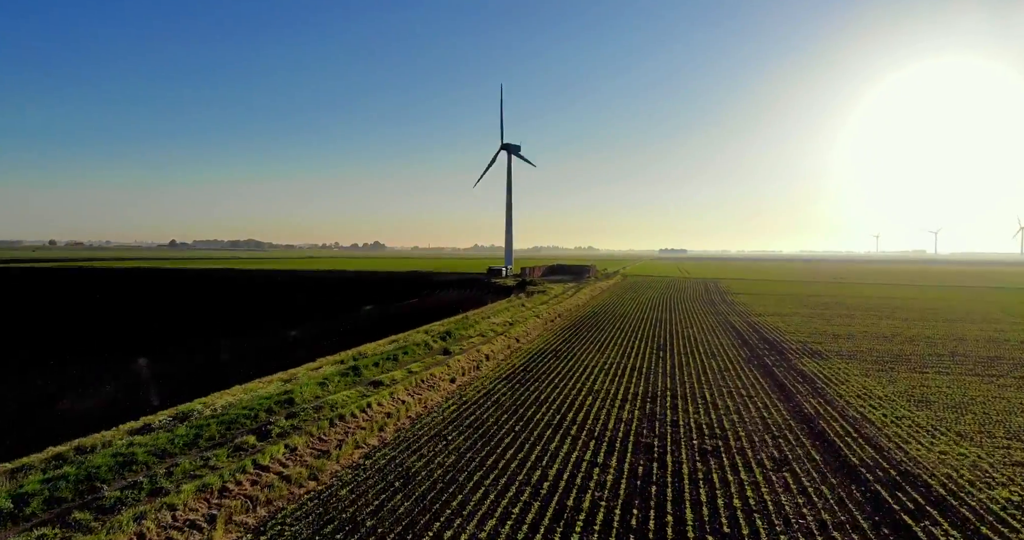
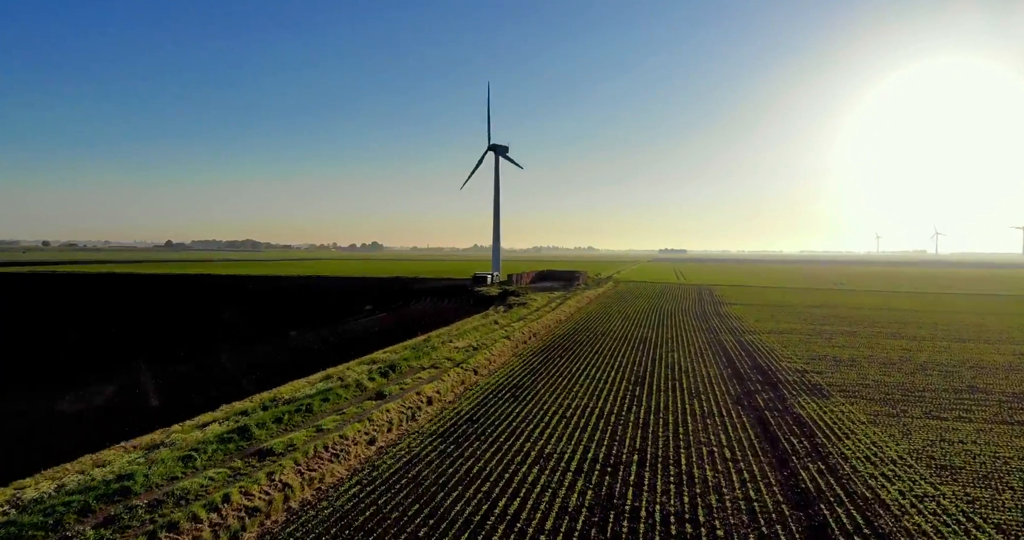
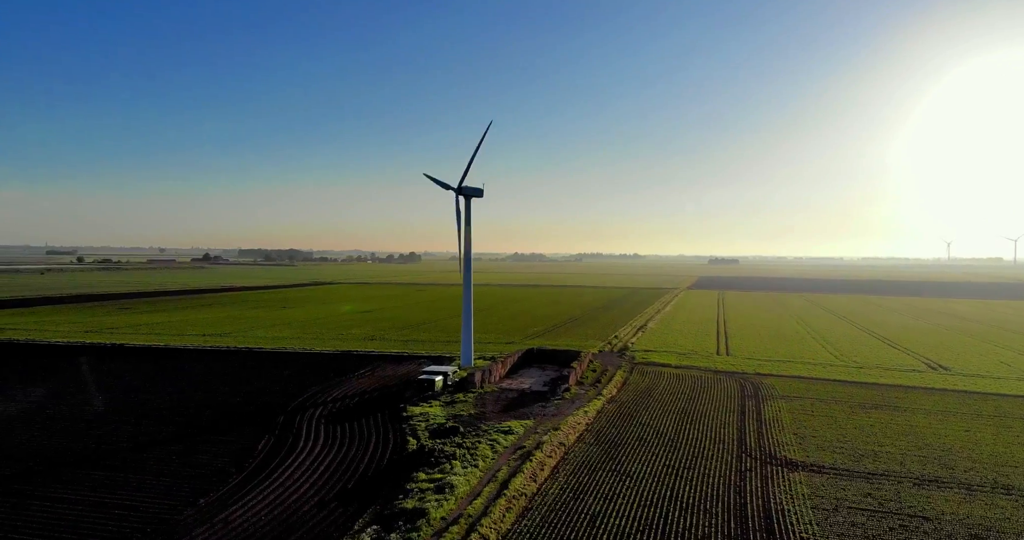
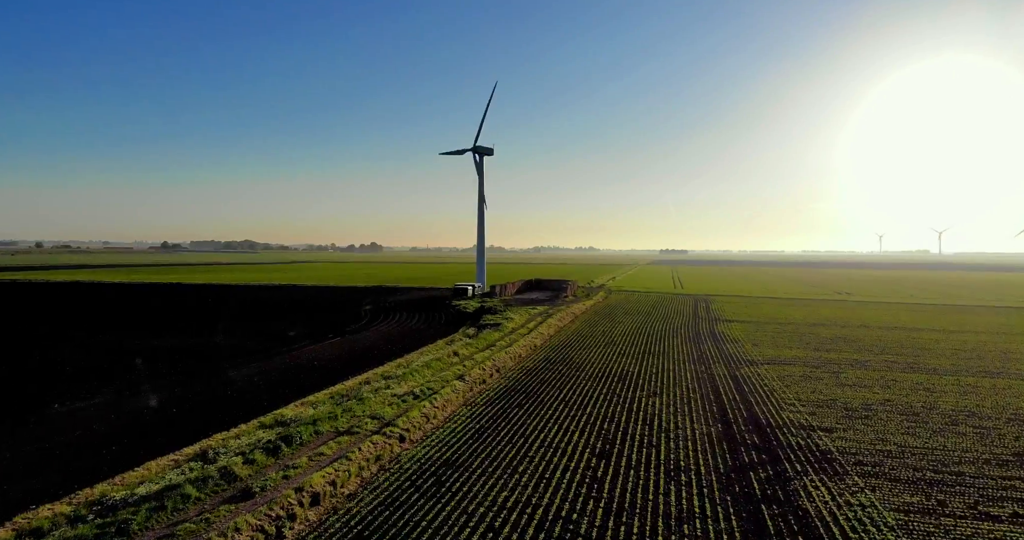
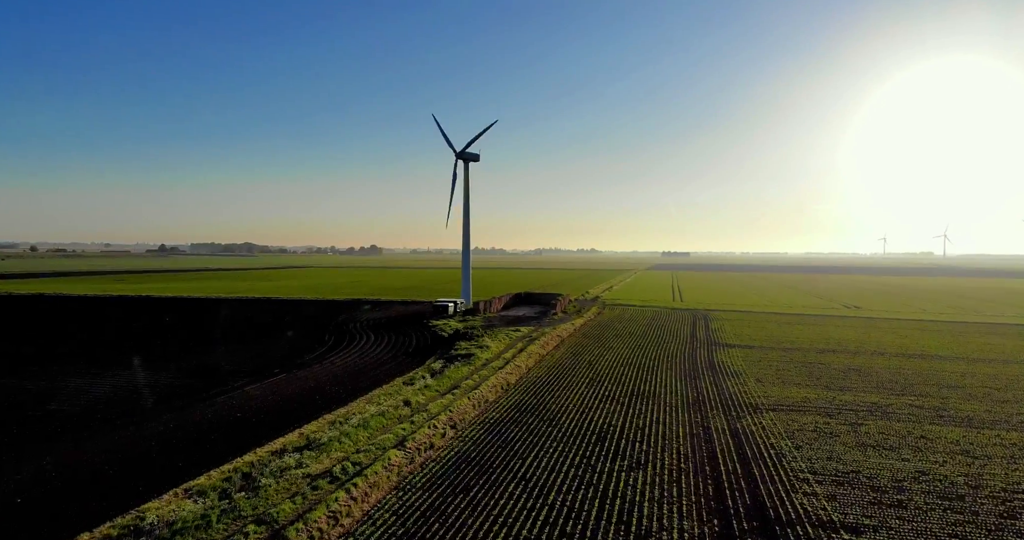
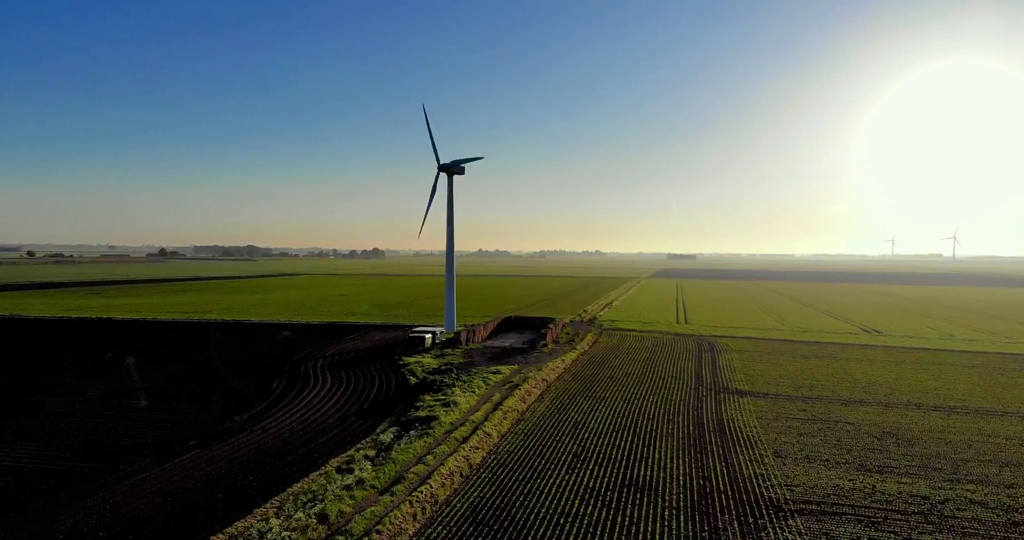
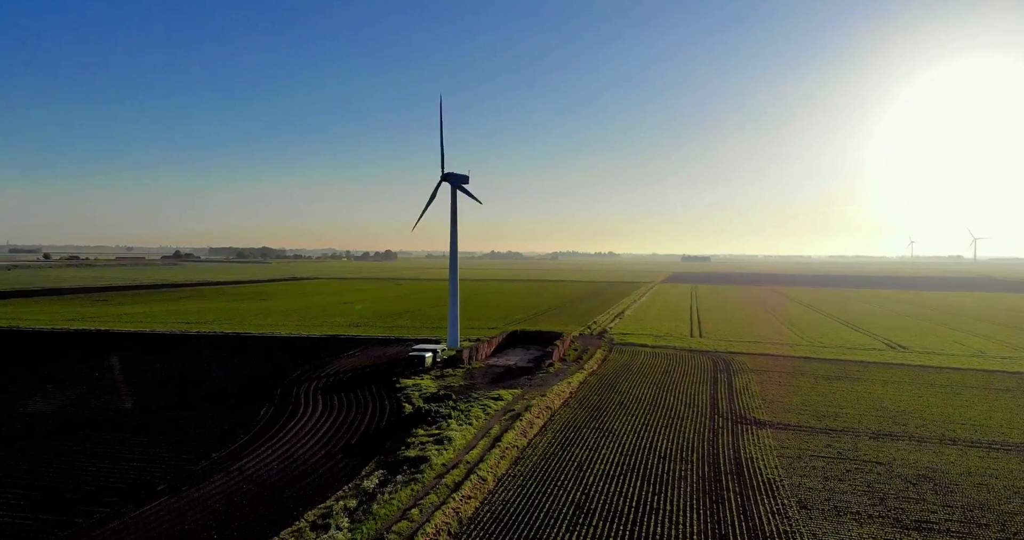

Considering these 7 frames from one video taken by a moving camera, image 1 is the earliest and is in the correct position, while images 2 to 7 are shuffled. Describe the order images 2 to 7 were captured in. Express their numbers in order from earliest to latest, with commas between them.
2, 4, 5, 6, 7, 3
